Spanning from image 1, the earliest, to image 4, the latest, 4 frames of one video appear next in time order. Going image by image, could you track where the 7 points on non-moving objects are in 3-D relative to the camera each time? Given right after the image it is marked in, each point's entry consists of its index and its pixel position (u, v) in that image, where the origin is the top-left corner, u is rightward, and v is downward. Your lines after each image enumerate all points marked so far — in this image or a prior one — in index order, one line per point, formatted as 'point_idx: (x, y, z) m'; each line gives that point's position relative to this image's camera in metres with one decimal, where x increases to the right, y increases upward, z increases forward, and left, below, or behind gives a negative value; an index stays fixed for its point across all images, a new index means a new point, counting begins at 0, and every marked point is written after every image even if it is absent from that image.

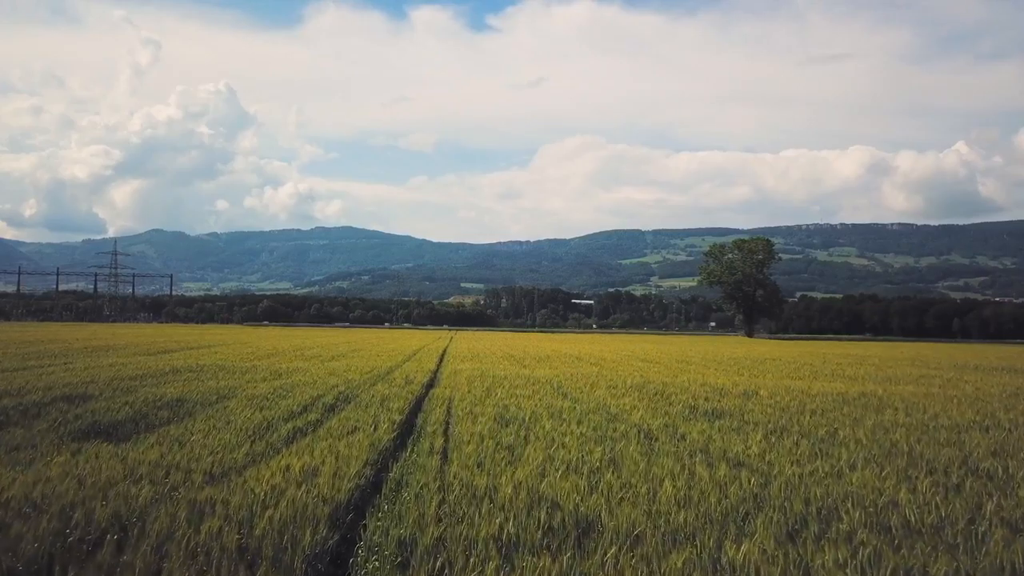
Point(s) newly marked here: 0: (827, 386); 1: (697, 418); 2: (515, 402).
0: (+6.6, -2.1, +15.0) m
1: (+2.5, -1.8, +9.6) m
2: (+0.1, -1.8, +11.1) m
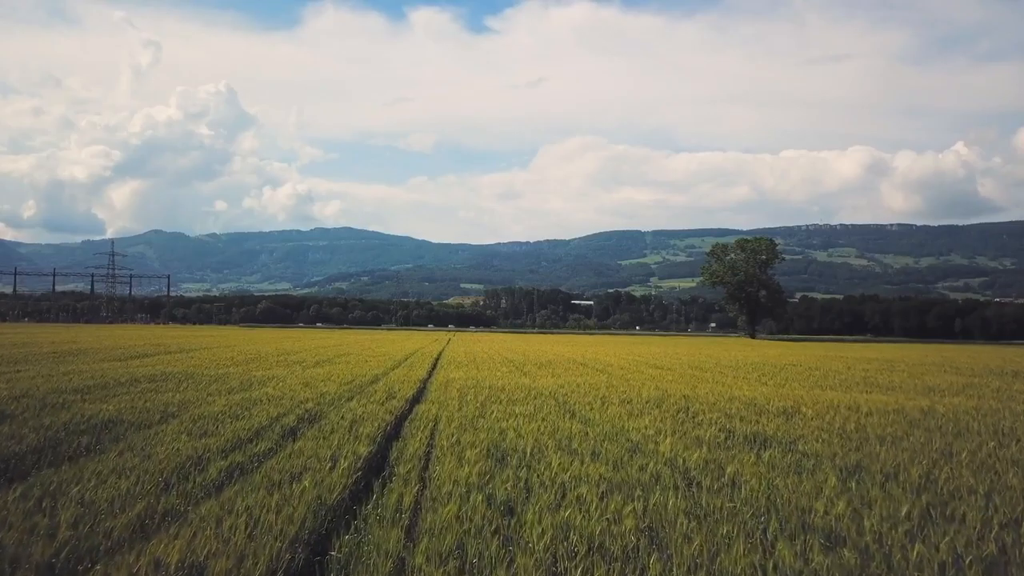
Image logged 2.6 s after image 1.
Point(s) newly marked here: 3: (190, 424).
0: (+6.6, -2.1, +13.1) m
1: (+2.5, -1.8, +7.7) m
2: (0.0, -1.8, +9.2) m
3: (-4.2, -1.8, +9.2) m
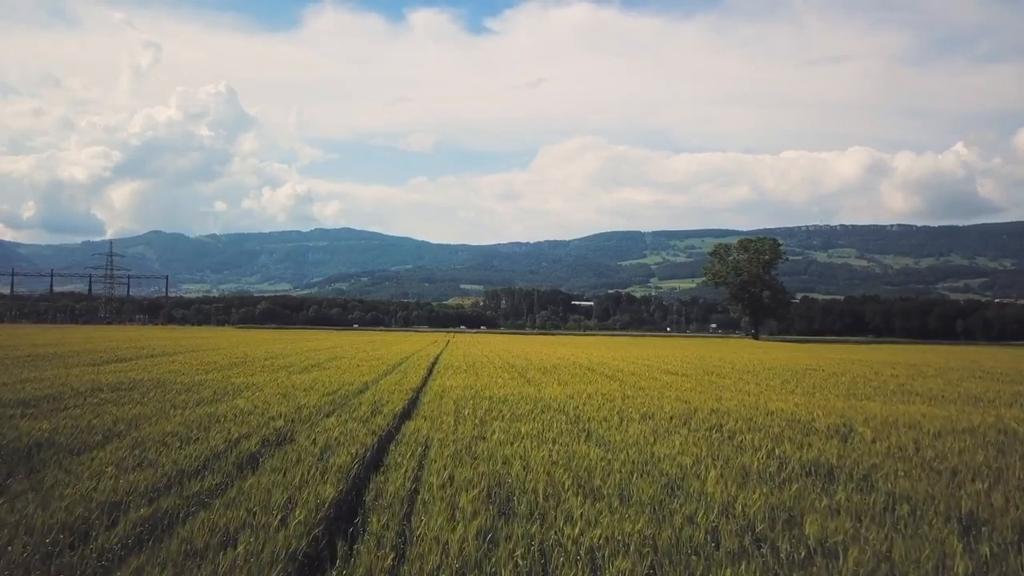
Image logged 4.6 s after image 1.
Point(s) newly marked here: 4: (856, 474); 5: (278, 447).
0: (+6.7, -2.1, +11.5) m
1: (+2.5, -1.8, +6.2) m
2: (+0.1, -1.8, +7.6) m
3: (-4.2, -1.8, +7.6) m
4: (+3.3, -1.8, +6.7) m
5: (-2.7, -1.8, +8.0) m
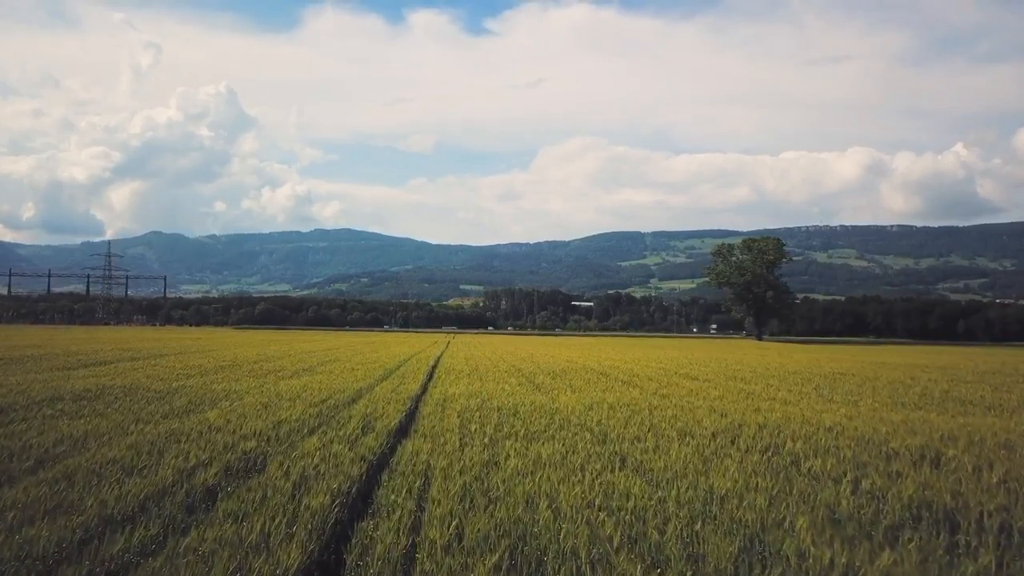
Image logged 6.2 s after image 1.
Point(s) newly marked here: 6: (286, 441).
0: (+6.9, -2.0, +10.0) m
1: (+2.7, -1.7, +4.6) m
2: (+0.3, -1.7, +6.1) m
3: (-4.0, -1.7, +6.1) m
4: (+3.5, -1.7, +5.1) m
5: (-2.5, -1.8, +6.4) m
6: (-2.6, -1.8, +8.1) m
